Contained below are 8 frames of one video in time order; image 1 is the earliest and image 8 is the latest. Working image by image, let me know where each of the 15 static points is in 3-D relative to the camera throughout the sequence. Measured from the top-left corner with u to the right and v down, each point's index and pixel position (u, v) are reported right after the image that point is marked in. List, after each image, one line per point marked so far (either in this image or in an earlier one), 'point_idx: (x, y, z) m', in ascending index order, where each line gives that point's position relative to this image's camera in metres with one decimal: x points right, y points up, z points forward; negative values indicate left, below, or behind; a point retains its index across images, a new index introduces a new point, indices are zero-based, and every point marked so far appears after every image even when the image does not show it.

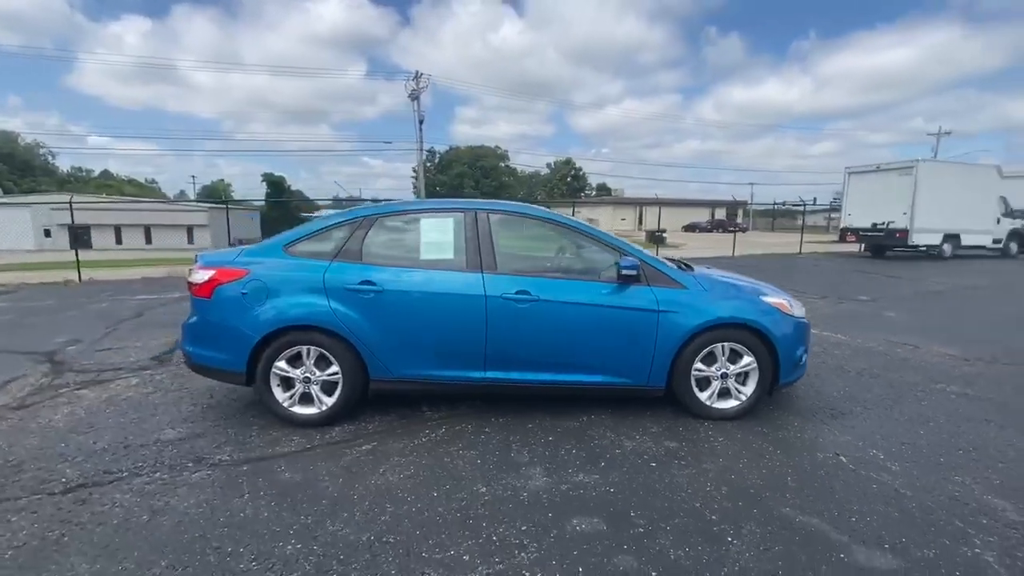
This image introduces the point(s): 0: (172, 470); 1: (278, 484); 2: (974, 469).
0: (-2.5, -1.4, +3.6) m
1: (-1.6, -1.4, +3.3) m
2: (+3.2, -1.2, +3.4) m
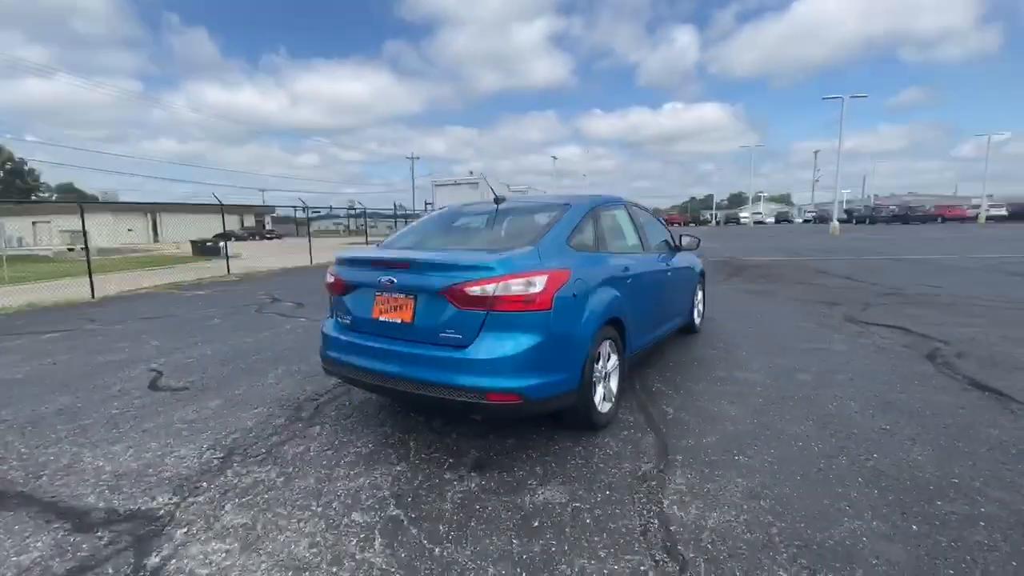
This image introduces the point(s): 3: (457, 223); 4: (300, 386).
0: (-1.8, -1.3, +3.1) m
1: (-0.9, -1.3, +3.0) m
2: (+3.8, -1.0, +4.3) m
3: (-0.4, +0.6, +4.5) m
4: (-2.1, -1.0, +5.0) m
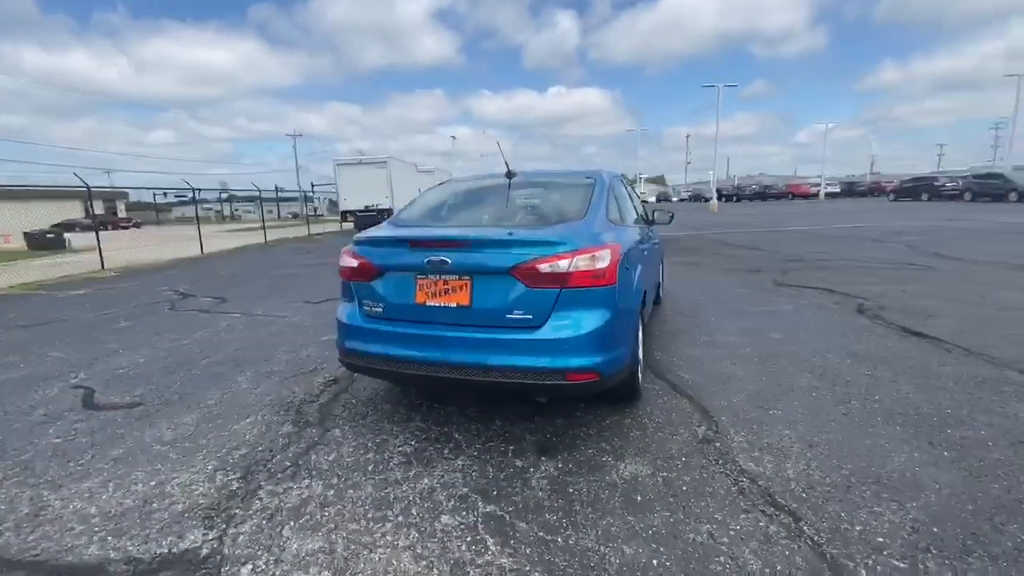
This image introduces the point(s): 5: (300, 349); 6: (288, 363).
0: (-1.3, -1.3, +2.6) m
1: (-0.4, -1.2, +2.8) m
2: (+3.9, -0.6, +5.0) m
3: (-0.3, +0.8, +4.3) m
4: (-2.0, -0.9, +4.4) m
5: (-2.4, -0.7, +5.5) m
6: (-2.3, -0.8, +5.0) m
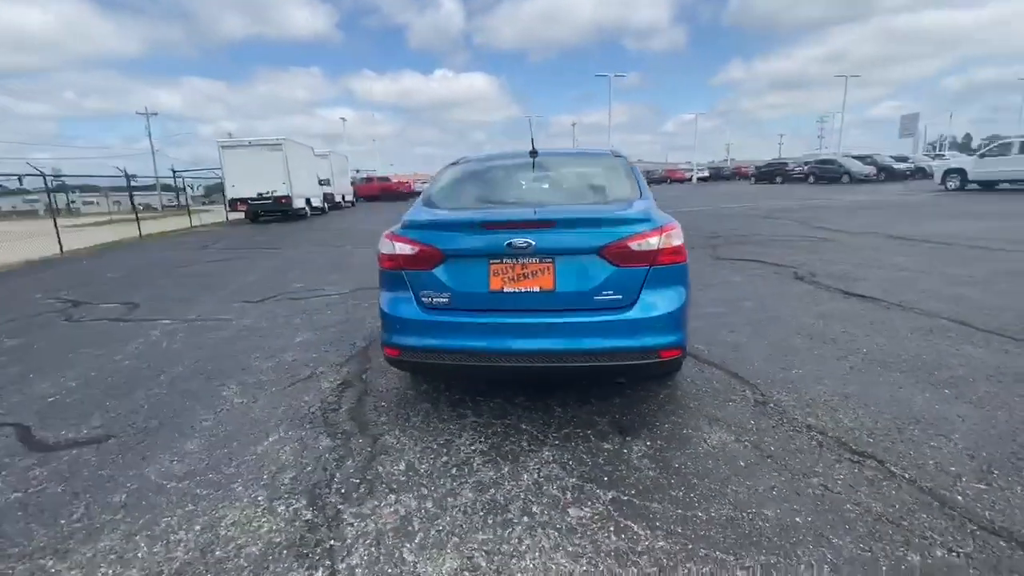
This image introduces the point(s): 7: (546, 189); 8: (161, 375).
0: (-0.6, -1.2, +2.3) m
1: (+0.3, -1.1, +2.7) m
2: (+3.9, -0.2, +5.7) m
3: (-0.1, +0.9, +4.1) m
4: (-1.7, -0.9, +3.9) m
5: (-2.3, -0.7, +4.8) m
6: (-2.1, -0.8, +4.4) m
7: (+0.2, +0.8, +3.8) m
8: (-3.2, -0.8, +4.4) m
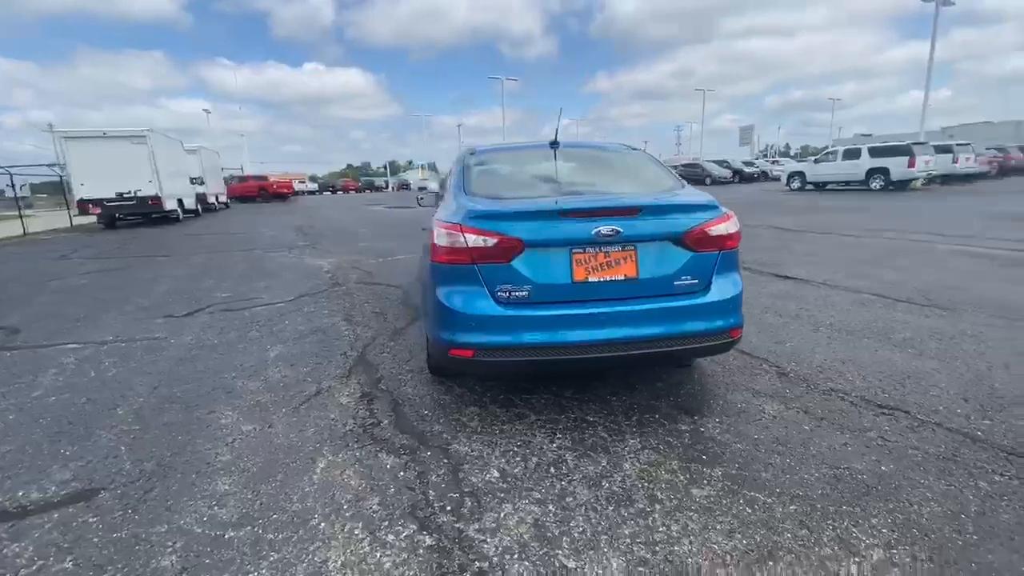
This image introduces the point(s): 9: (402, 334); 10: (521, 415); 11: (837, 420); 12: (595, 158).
0: (+0.1, -1.2, +2.1) m
1: (+0.9, -1.0, +2.7) m
2: (+3.6, 0.0, +6.5) m
3: (+0.1, +1.0, +4.0) m
4: (-1.4, -0.9, +3.4) m
5: (-2.1, -0.7, +4.2) m
6: (-1.9, -0.8, +3.8) m
7: (+0.4, +0.8, +3.8) m
8: (-2.9, -0.9, +3.5) m
9: (-1.1, -0.5, +5.1) m
10: (+0.1, -0.9, +3.3) m
11: (+2.1, -0.9, +3.1) m
12: (+0.7, +1.1, +4.2) m
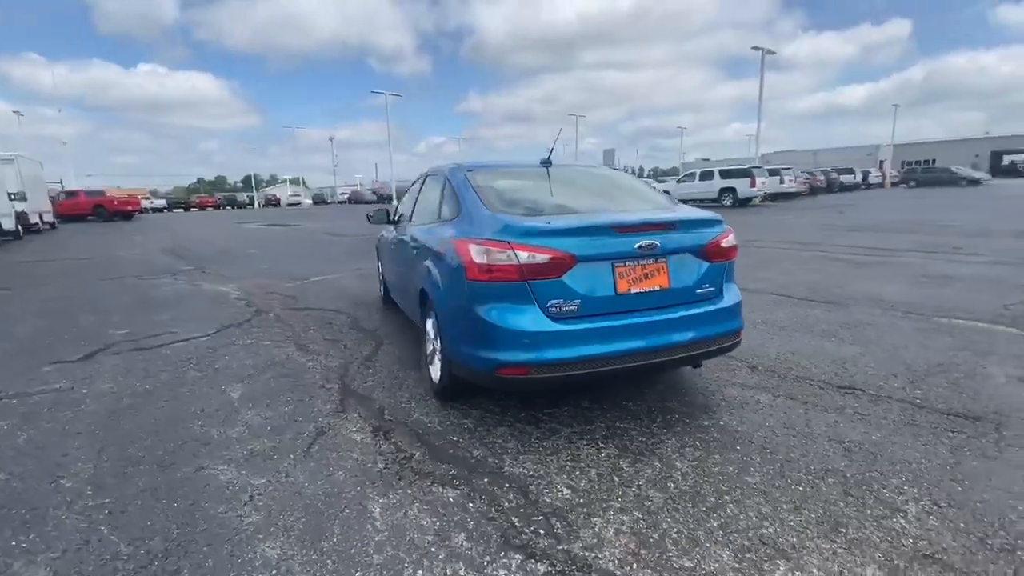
0: (+0.7, -1.3, +2.2) m
1: (+1.2, -1.1, +2.9) m
2: (+2.9, 0.0, +7.4) m
3: (0.0, +0.8, +4.0) m
4: (-1.1, -1.1, +3.0) m
5: (-2.1, -1.0, +3.6) m
6: (-1.7, -1.0, +3.3) m
7: (+0.5, +0.7, +4.0) m
8: (-2.6, -1.1, +2.8) m
9: (-1.3, -0.7, +4.8) m
10: (+0.3, -1.0, +3.3) m
11: (+2.3, -0.9, +3.7) m
12: (+0.6, +1.0, +4.4) m
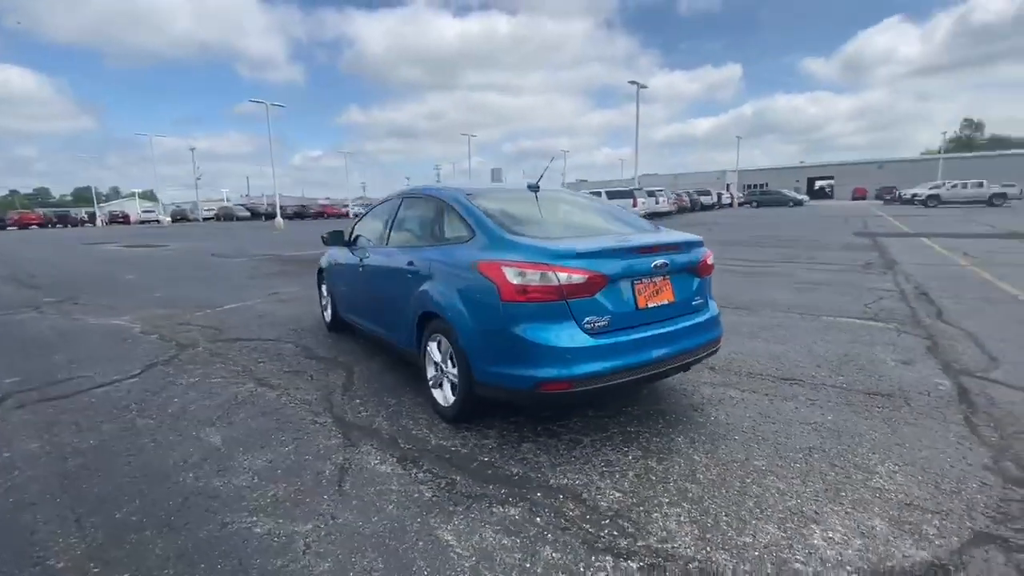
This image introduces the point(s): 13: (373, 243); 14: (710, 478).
0: (+1.1, -1.3, +2.5) m
1: (+1.5, -1.2, +3.3) m
2: (+2.1, -0.2, +8.1) m
3: (0.0, +0.7, +4.2) m
4: (-0.8, -1.2, +2.9) m
5: (-1.9, -1.2, +3.3) m
6: (-1.5, -1.2, +3.1) m
7: (+0.4, +0.6, +4.2) m
8: (-2.2, -1.3, +2.3) m
9: (-1.5, -0.9, +4.5) m
10: (+0.5, -1.1, +3.5) m
11: (+2.3, -0.9, +4.3) m
12: (+0.4, +0.9, +4.7) m
13: (-1.5, +0.5, +5.3) m
14: (+1.2, -1.2, +3.1) m
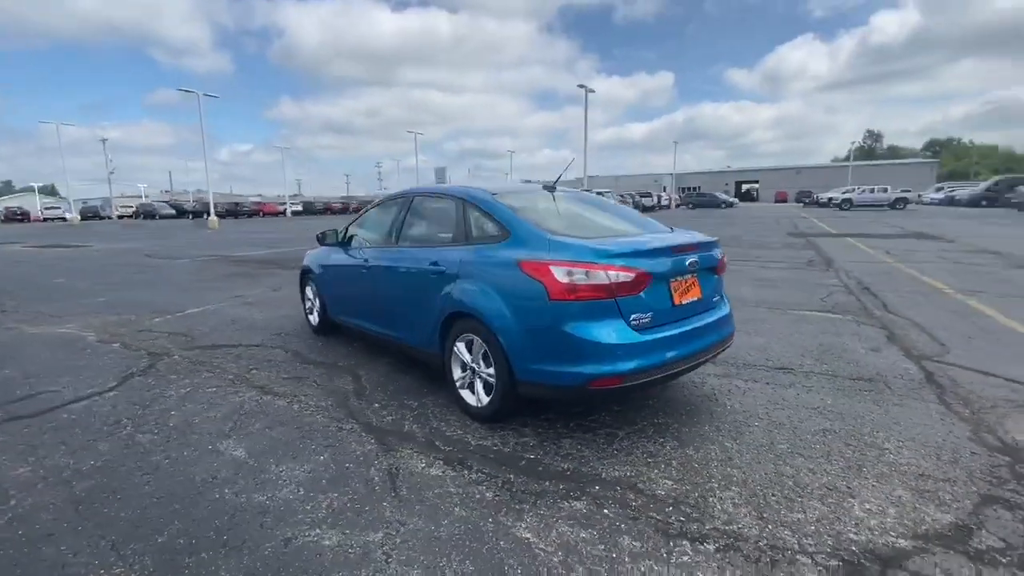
0: (+1.5, -1.3, +2.7) m
1: (+1.8, -1.1, +3.6) m
2: (+1.8, -0.2, +8.4) m
3: (+0.2, +0.7, +4.2) m
4: (-0.4, -1.2, +2.9) m
5: (-1.6, -1.2, +3.1) m
6: (-1.1, -1.2, +2.9) m
7: (+0.6, +0.6, +4.3) m
8: (-1.8, -1.3, +2.1) m
9: (-1.3, -0.9, +4.4) m
10: (+0.7, -1.1, +3.7) m
11: (+2.5, -0.9, +4.7) m
12: (+0.5, +0.9, +4.8) m
13: (-1.4, +0.5, +5.1) m
14: (+1.6, -1.2, +3.3) m
